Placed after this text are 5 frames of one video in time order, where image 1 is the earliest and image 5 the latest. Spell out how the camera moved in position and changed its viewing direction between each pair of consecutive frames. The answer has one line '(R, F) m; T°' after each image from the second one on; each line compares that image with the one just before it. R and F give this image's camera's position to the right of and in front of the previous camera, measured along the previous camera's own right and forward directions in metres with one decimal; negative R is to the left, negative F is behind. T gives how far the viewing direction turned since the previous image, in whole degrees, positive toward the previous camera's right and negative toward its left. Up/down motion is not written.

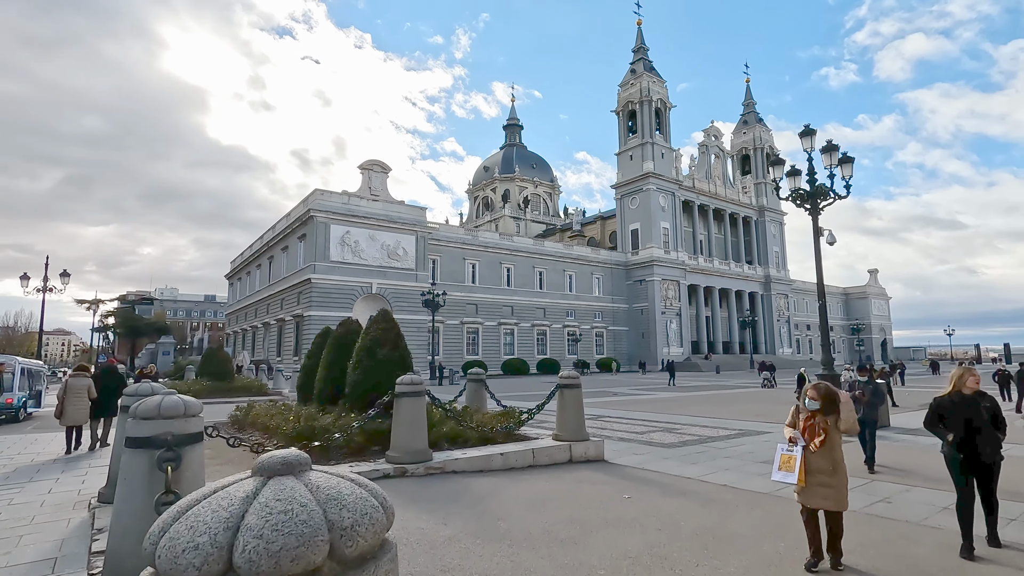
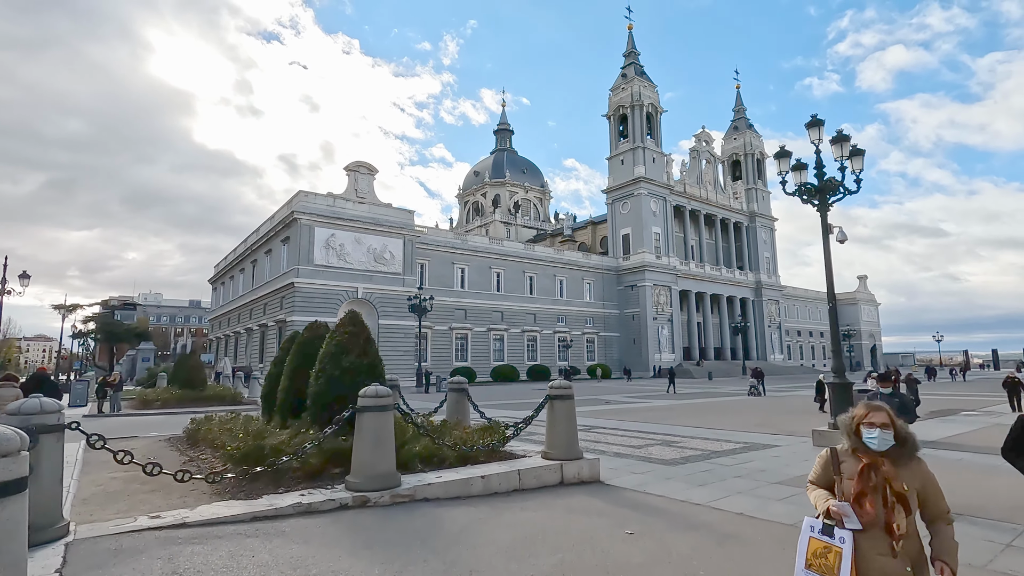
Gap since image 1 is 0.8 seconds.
(+0.1, +0.9) m; +1°
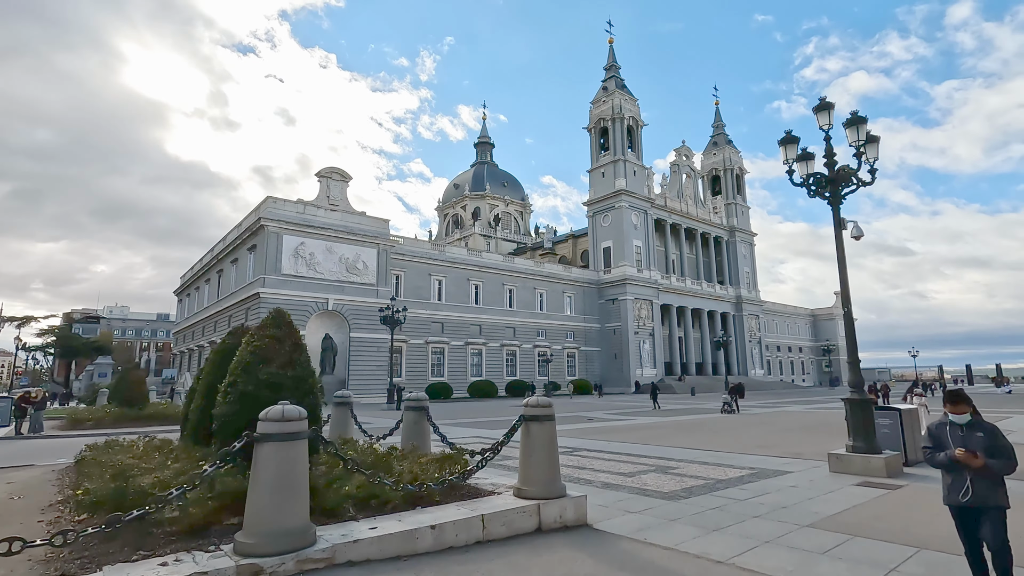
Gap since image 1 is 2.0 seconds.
(+0.2, +1.5) m; +2°
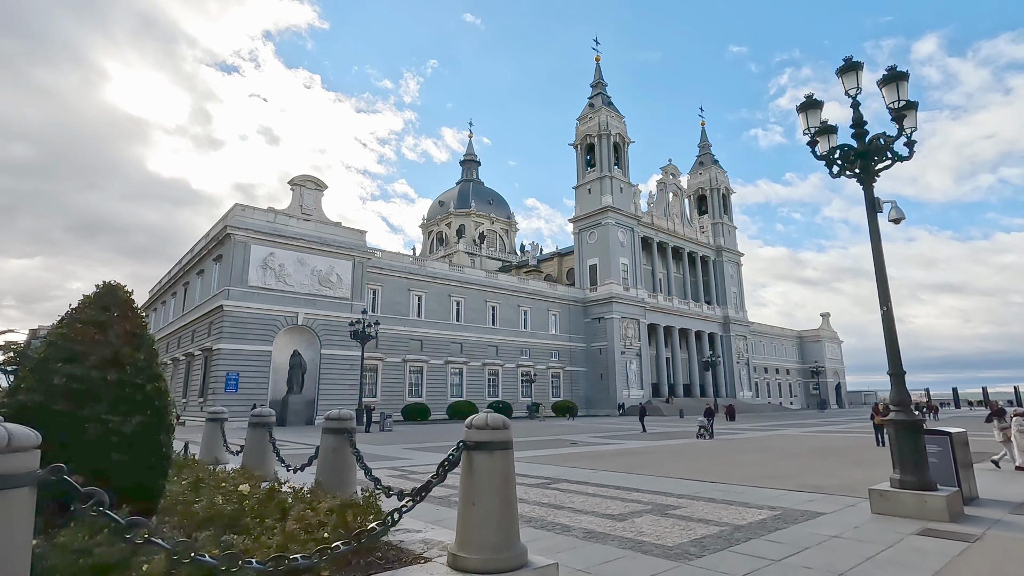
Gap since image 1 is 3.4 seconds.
(+0.4, +1.9) m; +1°
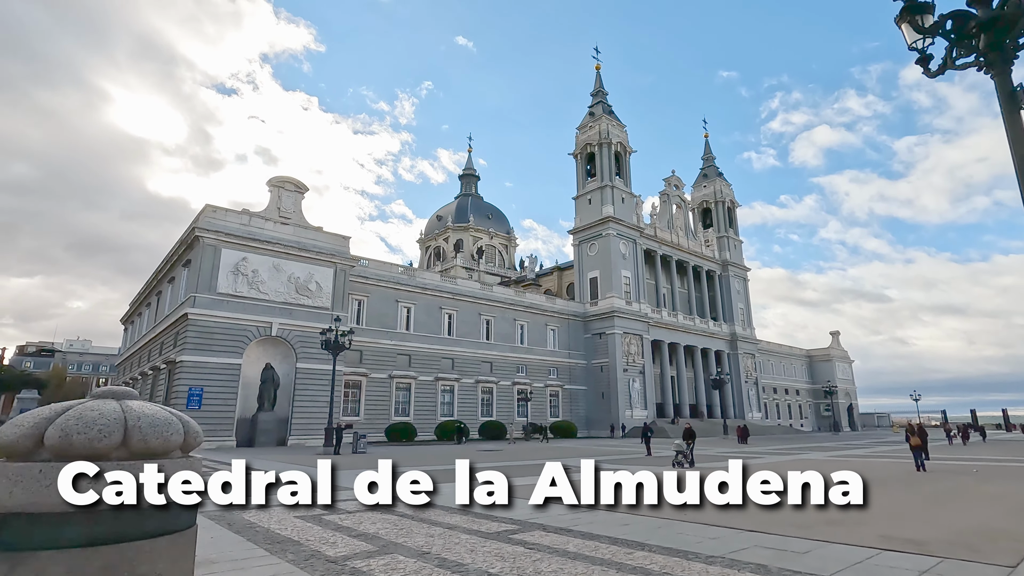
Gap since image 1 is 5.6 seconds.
(+0.7, +2.9) m; 0°
